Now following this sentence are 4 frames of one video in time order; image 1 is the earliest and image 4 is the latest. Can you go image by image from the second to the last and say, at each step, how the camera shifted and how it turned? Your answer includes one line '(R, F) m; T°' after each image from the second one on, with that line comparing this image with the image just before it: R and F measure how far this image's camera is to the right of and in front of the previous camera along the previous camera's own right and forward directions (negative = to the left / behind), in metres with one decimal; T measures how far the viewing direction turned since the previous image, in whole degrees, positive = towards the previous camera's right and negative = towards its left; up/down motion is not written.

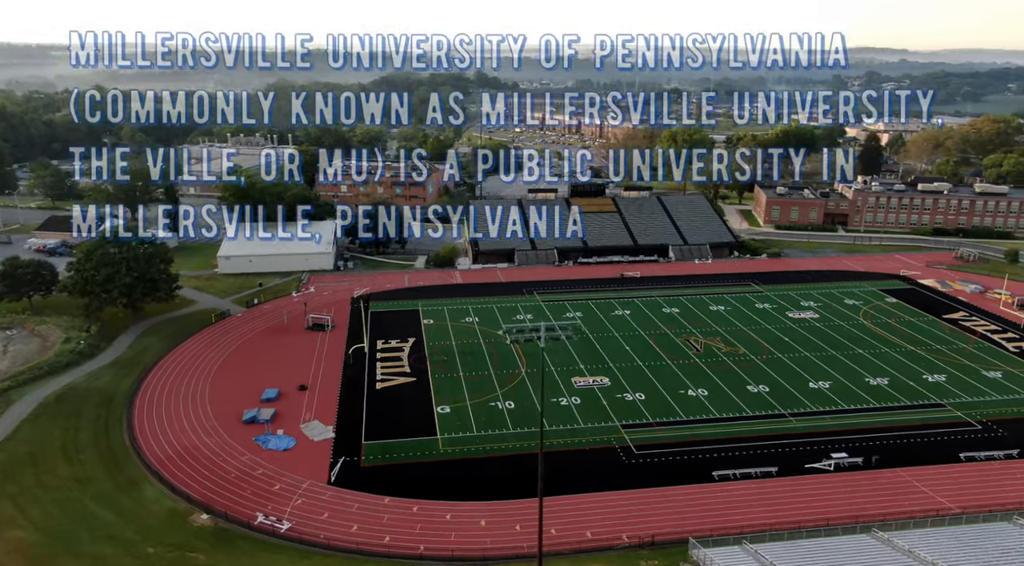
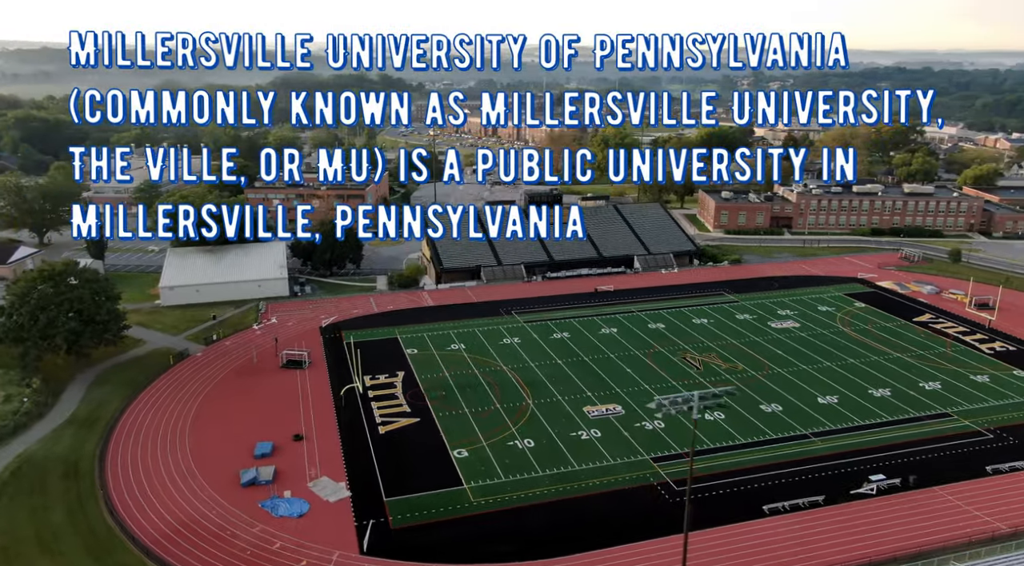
(-5.5, +3.0) m; +8°
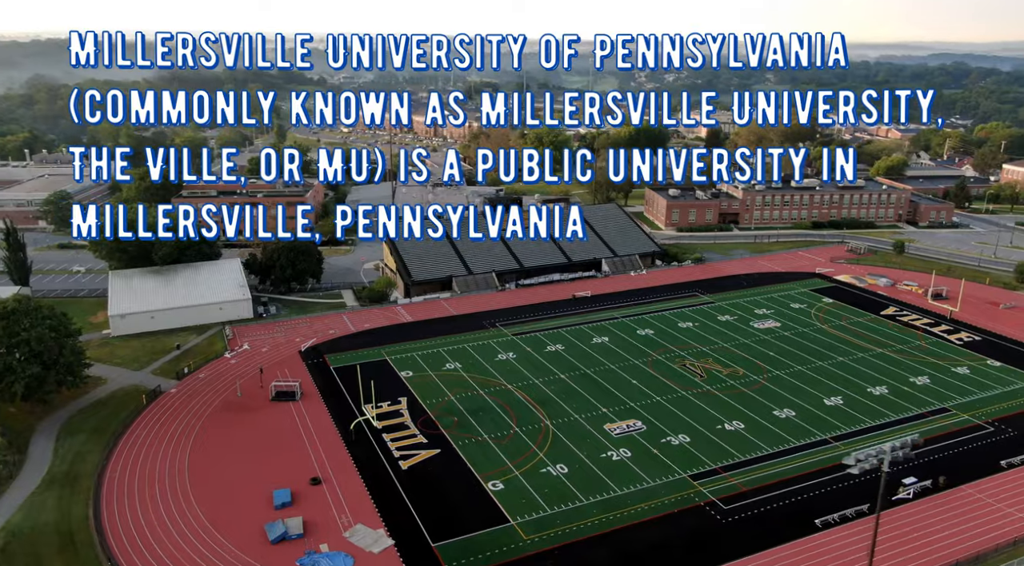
(-5.7, +2.2) m; +8°
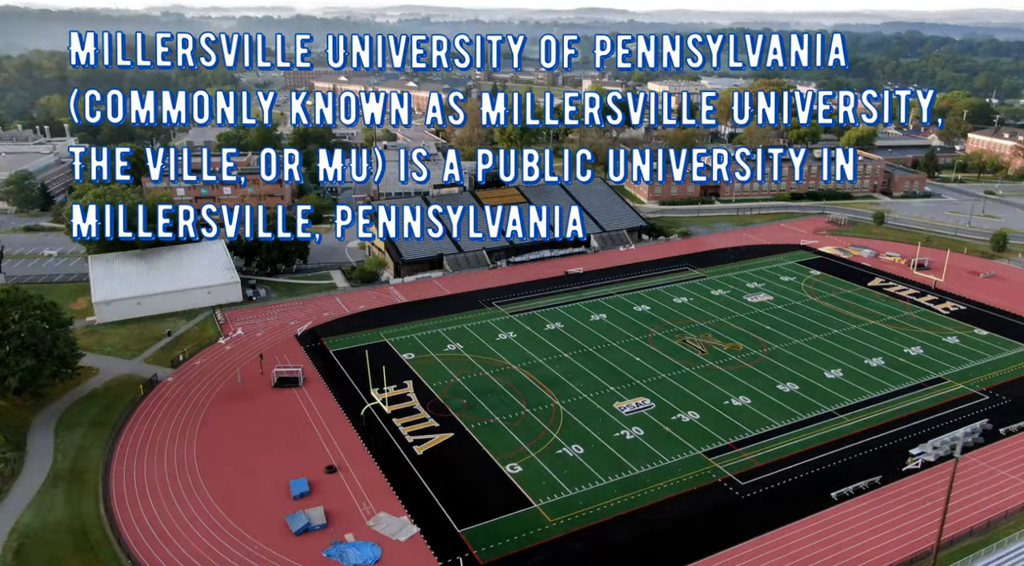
(-2.3, +0.5) m; +3°
